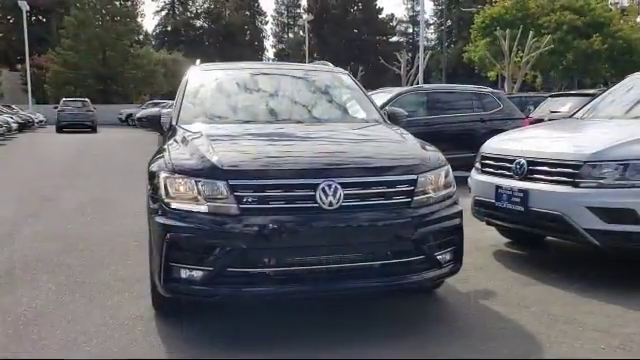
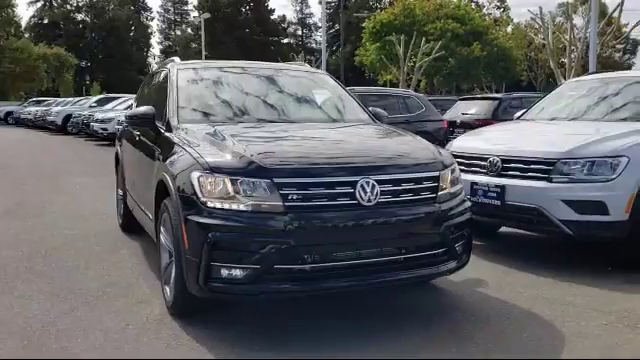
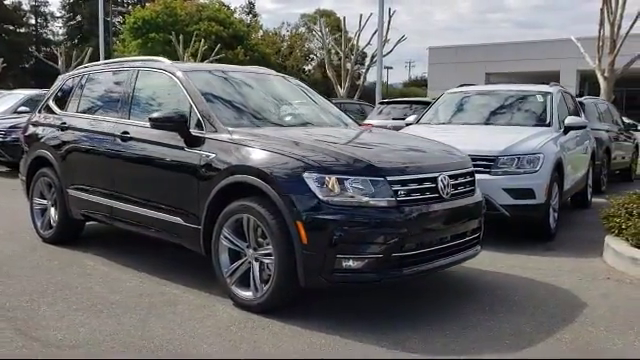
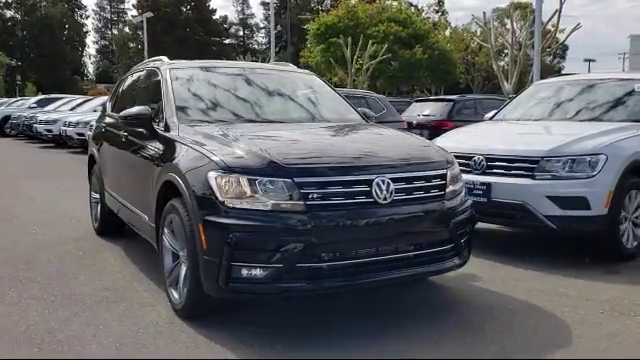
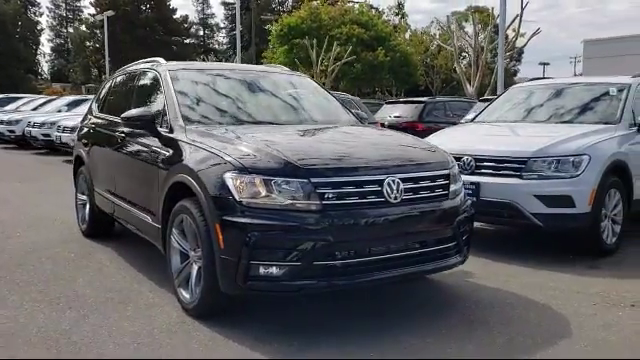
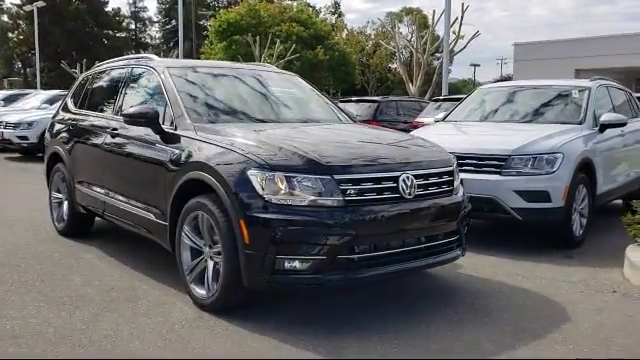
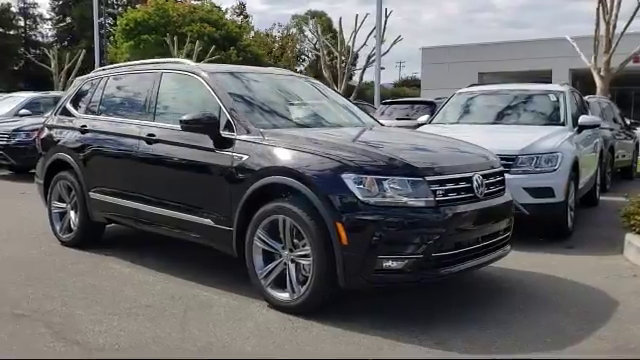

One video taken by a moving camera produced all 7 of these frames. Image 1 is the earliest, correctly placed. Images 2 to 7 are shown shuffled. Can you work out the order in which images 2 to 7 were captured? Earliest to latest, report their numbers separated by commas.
2, 4, 5, 6, 3, 7
